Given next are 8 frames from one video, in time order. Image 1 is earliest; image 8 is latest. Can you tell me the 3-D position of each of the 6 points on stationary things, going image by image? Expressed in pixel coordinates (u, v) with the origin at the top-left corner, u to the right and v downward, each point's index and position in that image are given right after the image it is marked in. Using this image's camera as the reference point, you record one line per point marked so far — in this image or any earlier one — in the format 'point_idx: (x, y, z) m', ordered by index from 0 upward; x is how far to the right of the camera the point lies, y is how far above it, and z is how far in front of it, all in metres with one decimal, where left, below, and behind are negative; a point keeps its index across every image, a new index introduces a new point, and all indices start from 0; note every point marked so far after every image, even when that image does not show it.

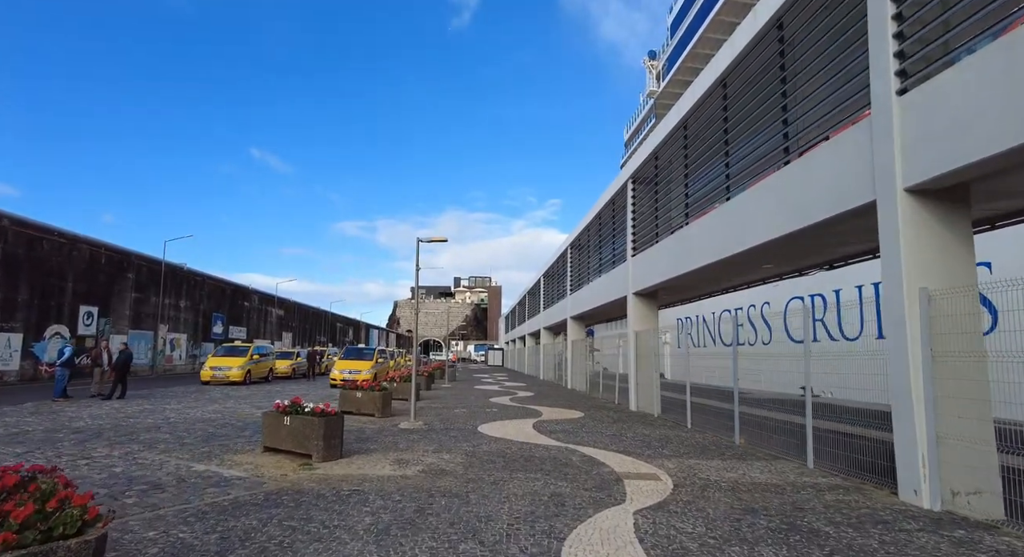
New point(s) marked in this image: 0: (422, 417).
0: (-2.0, -3.1, +12.2) m
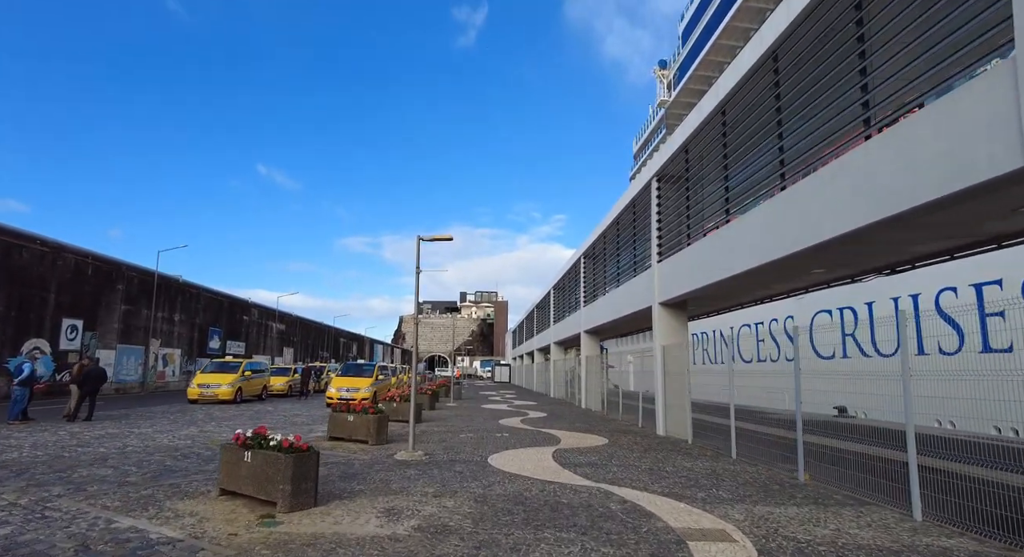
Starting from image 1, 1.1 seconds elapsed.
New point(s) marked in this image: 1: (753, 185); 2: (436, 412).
0: (-1.7, -3.2, +10.6) m
1: (+4.7, +1.8, +10.5) m
2: (-2.7, -4.6, +19.1) m
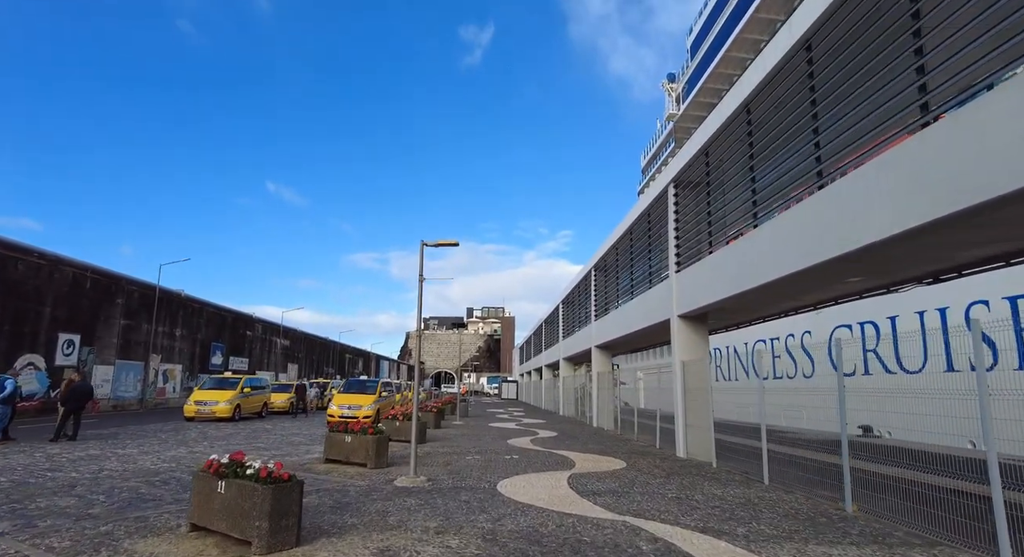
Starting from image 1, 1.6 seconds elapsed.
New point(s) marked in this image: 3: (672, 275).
0: (-1.5, -3.4, +9.7) m
1: (+4.9, +1.7, +9.8) m
2: (-2.4, -5.1, +18.2) m
3: (+4.3, +0.1, +14.5) m
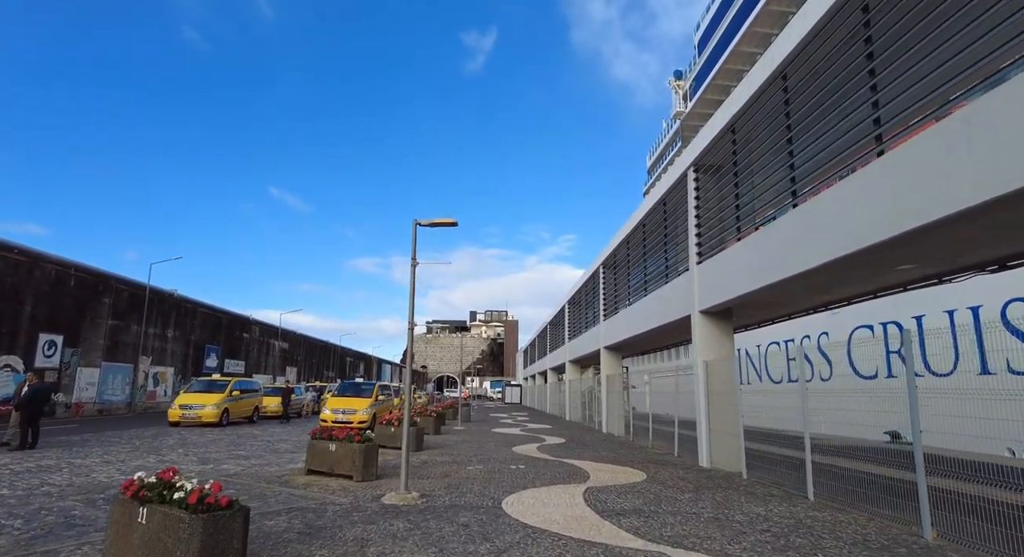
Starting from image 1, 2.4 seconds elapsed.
0: (-1.4, -3.2, +8.5) m
1: (+5.0, +1.9, +8.6) m
2: (-2.2, -4.9, +17.0) m
3: (+4.4, +0.3, +13.3) m
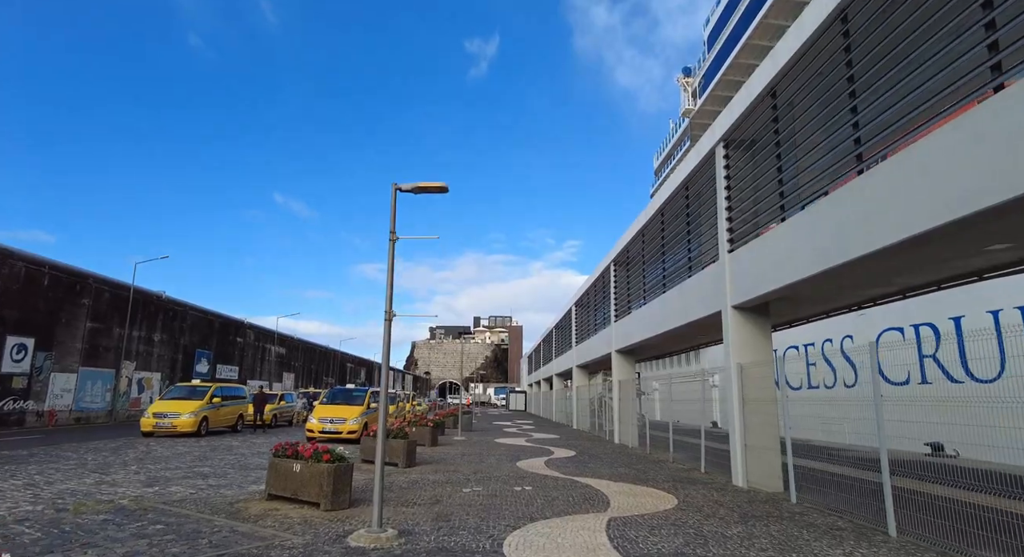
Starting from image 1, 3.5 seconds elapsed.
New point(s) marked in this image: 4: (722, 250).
0: (-1.4, -2.9, +6.9) m
1: (+5.0, +2.1, +7.0) m
2: (-2.1, -4.8, +15.4) m
3: (+4.5, +0.5, +11.7) m
4: (+4.5, +0.6, +11.8) m
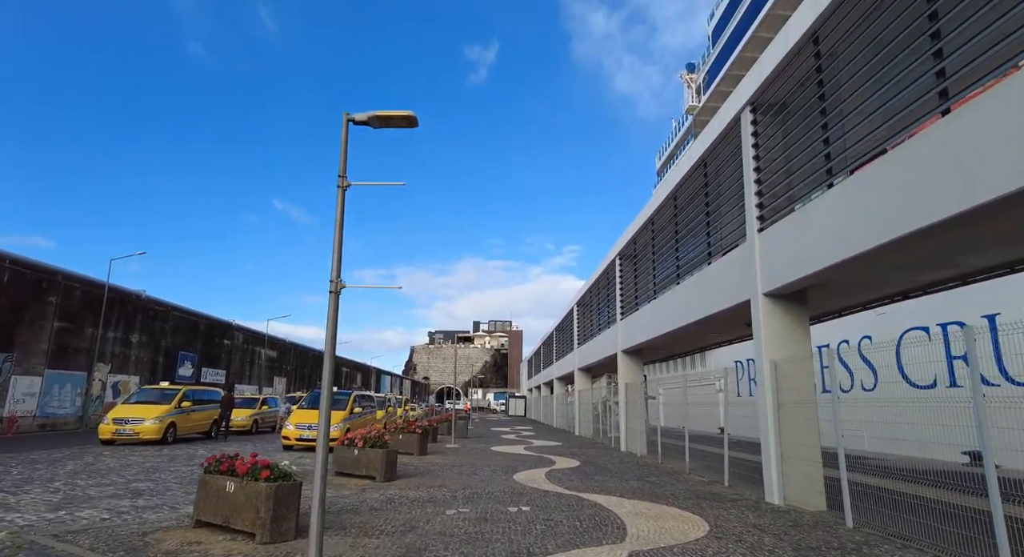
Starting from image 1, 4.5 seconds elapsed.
0: (-1.5, -2.6, +5.3) m
1: (+4.9, +2.5, +5.5) m
2: (-2.2, -4.5, +13.8) m
3: (+4.4, +0.8, +10.2) m
4: (+4.4, +0.9, +10.3) m
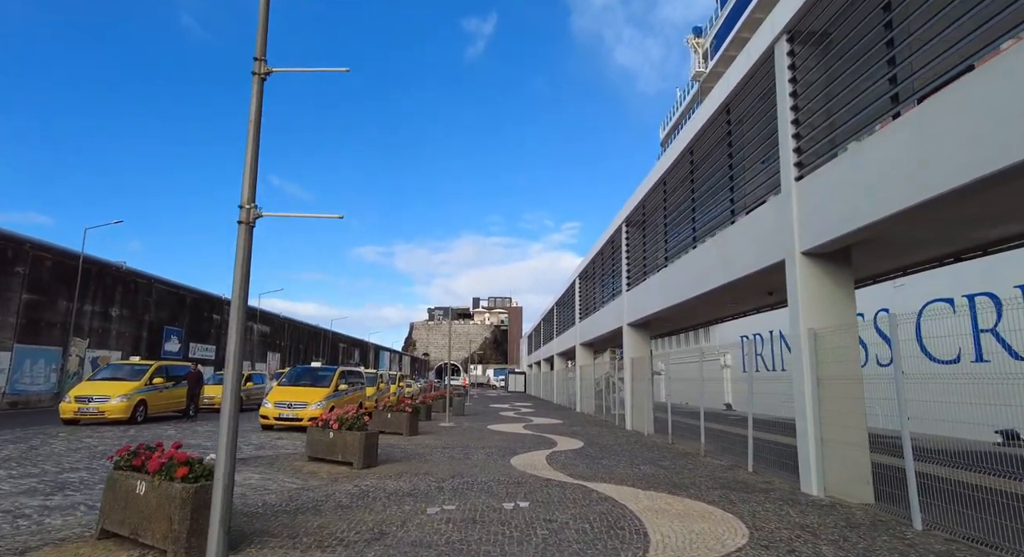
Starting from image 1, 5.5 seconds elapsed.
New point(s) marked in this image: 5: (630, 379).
0: (-1.5, -2.1, +4.1) m
1: (+4.9, +3.0, +4.0) m
2: (-2.2, -3.7, +12.6) m
3: (+4.4, +1.4, +8.8) m
4: (+4.4, +1.6, +8.8) m
5: (+4.0, -3.3, +18.5) m
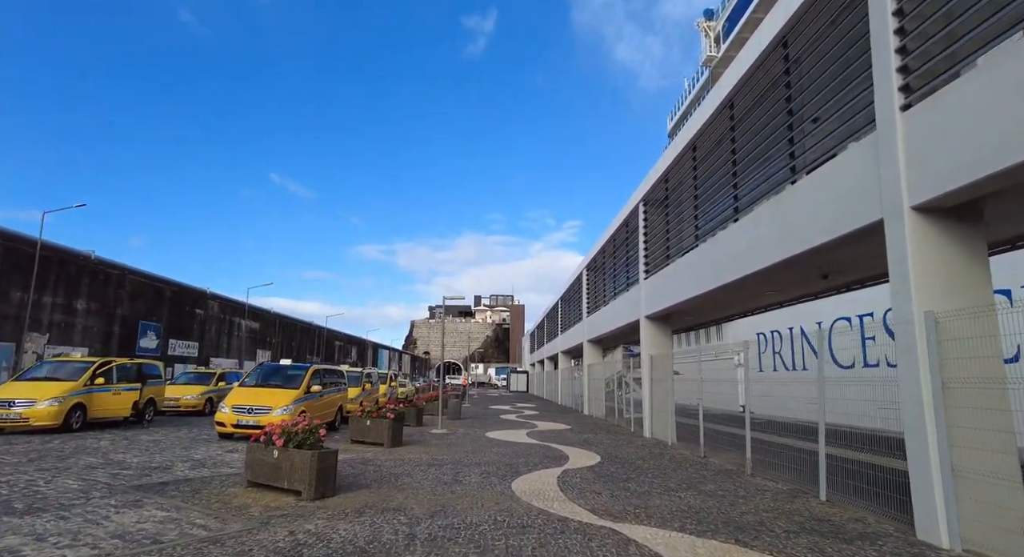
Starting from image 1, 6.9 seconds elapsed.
0: (-1.5, -1.7, +1.9) m
1: (+4.9, +3.3, +1.7) m
2: (-2.2, -3.3, +10.4) m
3: (+4.4, +1.8, +6.5) m
4: (+4.4, +2.0, +6.6) m
5: (+4.0, -2.9, +16.2) m
